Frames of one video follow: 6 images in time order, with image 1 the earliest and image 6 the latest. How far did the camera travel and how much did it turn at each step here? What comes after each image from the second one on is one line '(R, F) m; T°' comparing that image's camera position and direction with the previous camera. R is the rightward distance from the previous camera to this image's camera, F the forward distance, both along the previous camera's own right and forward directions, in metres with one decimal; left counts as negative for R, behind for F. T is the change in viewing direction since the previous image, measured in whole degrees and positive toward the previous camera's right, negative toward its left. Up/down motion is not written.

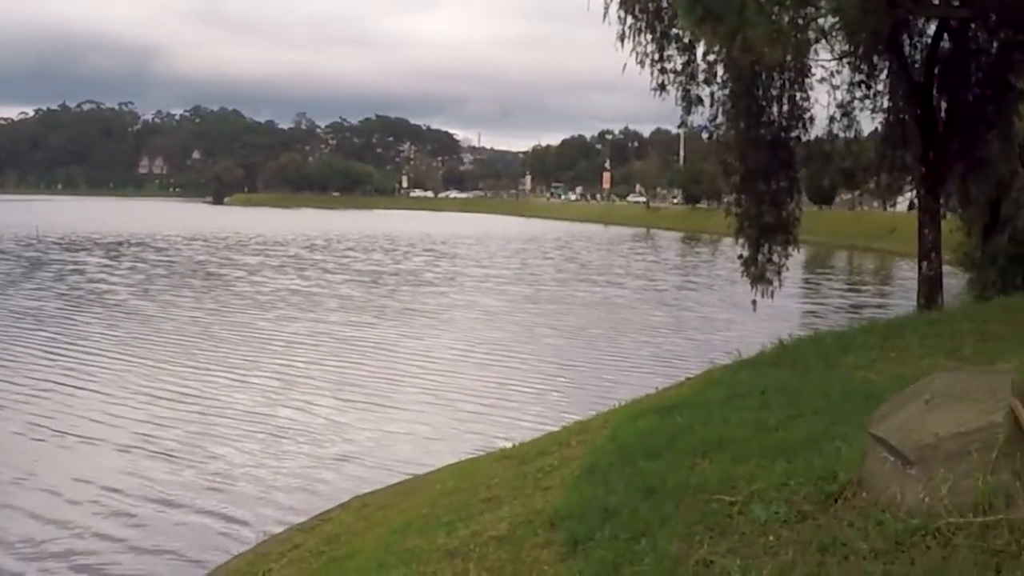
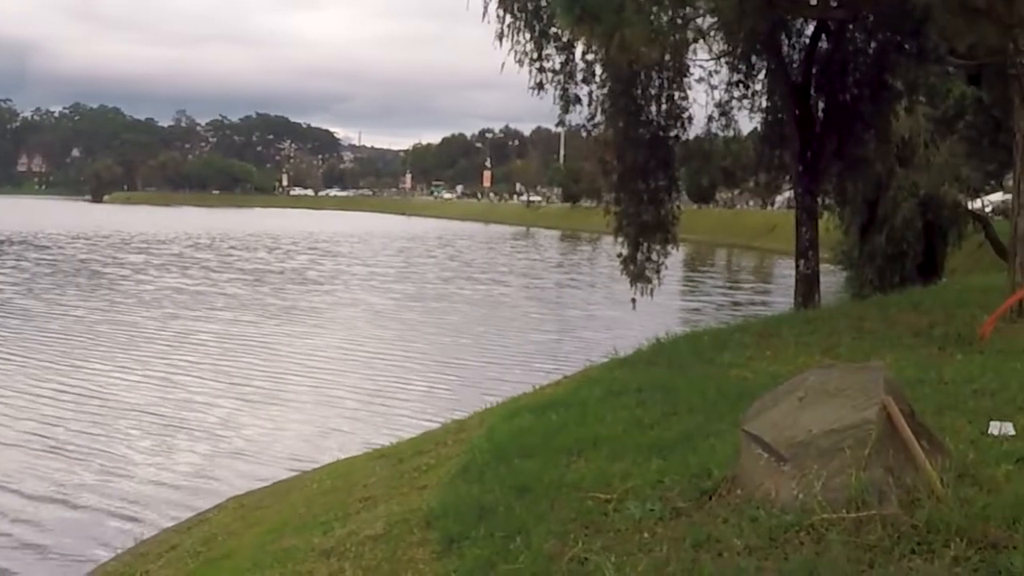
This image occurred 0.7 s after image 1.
(0.0, +0.2) m; +5°
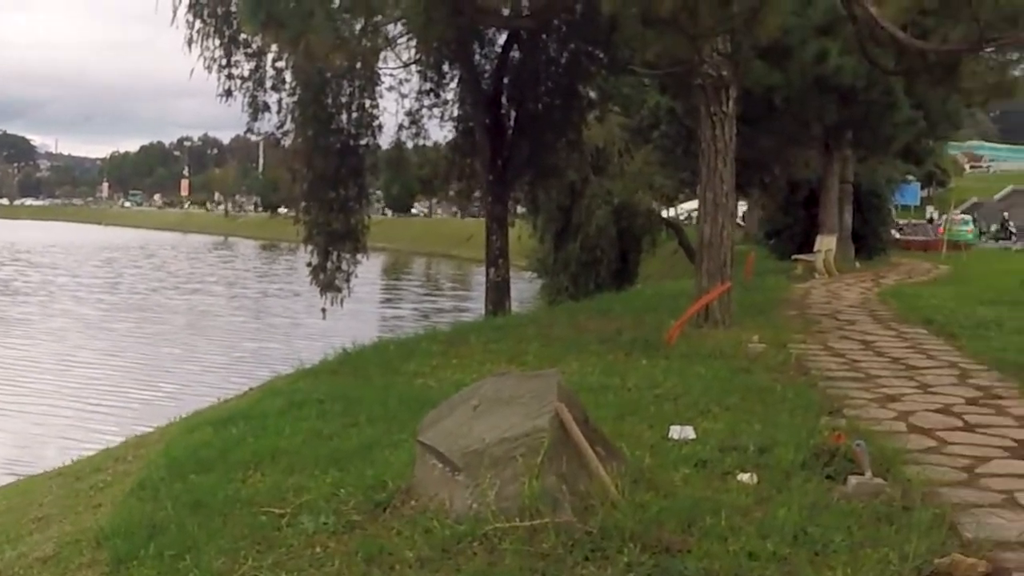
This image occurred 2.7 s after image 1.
(+0.2, +0.6) m; +13°
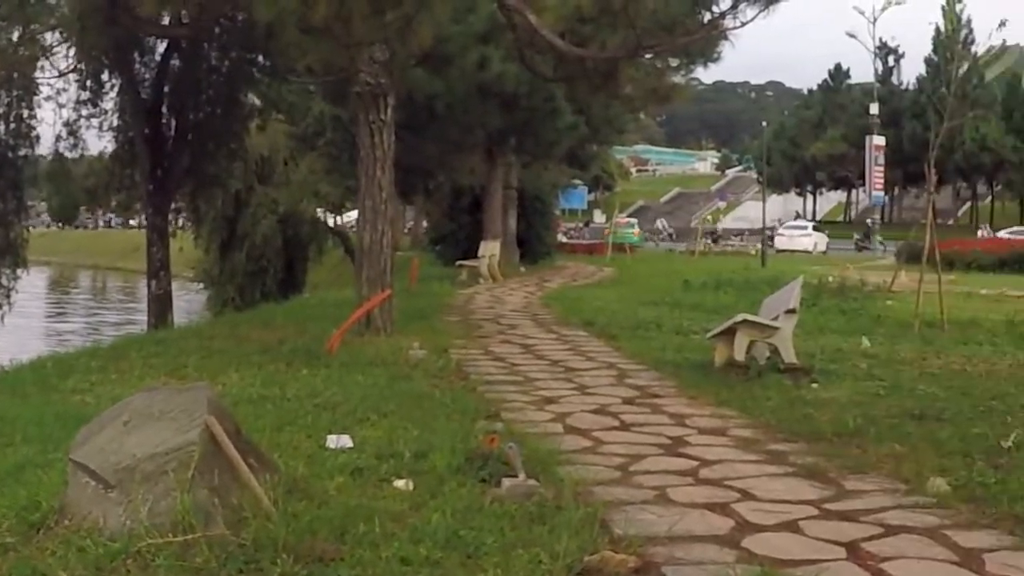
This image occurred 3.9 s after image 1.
(+0.8, 0.0) m; +8°
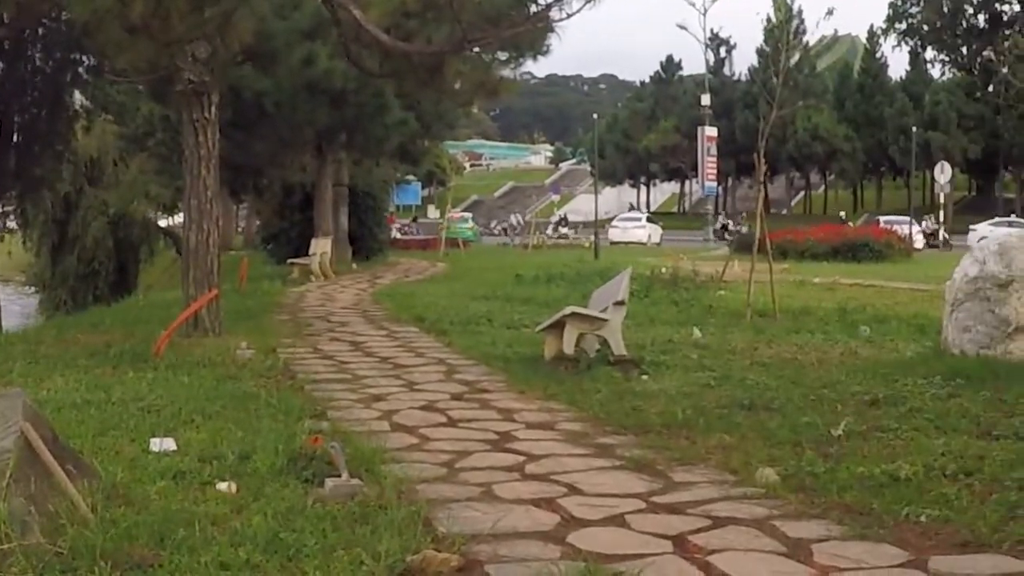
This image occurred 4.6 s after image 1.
(+0.6, 0.0) m; +2°
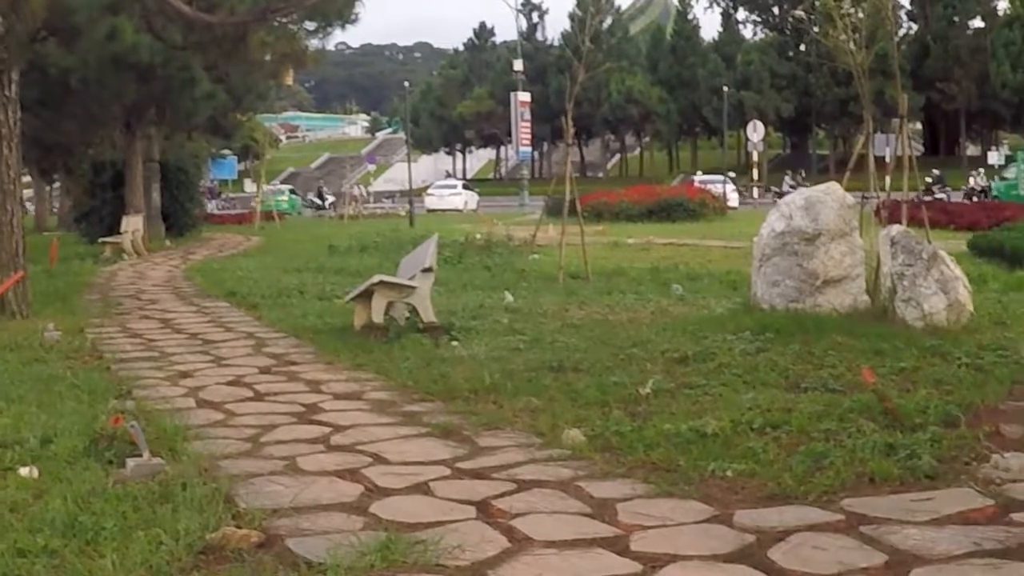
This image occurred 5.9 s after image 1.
(+0.6, 0.0) m; +2°
